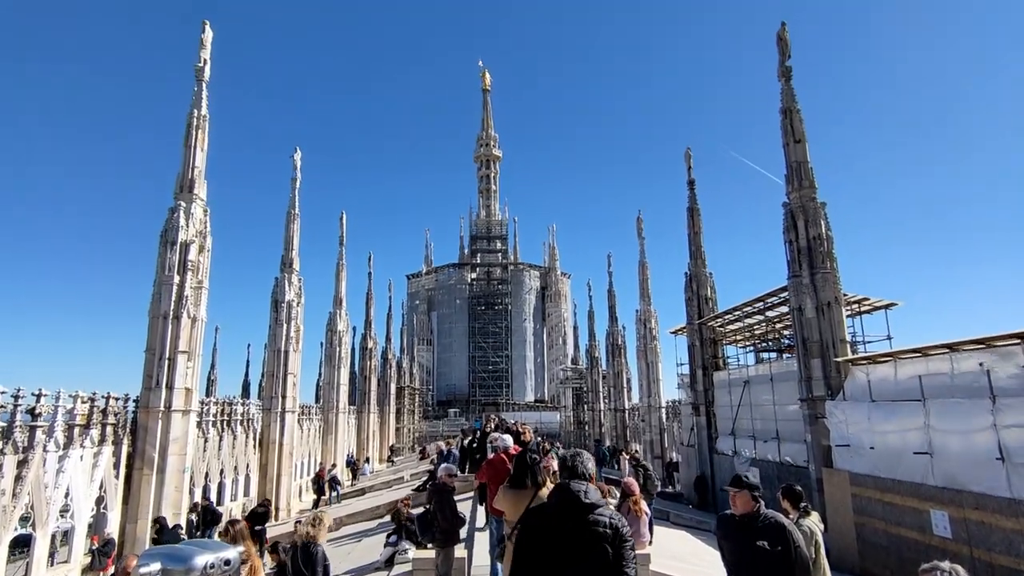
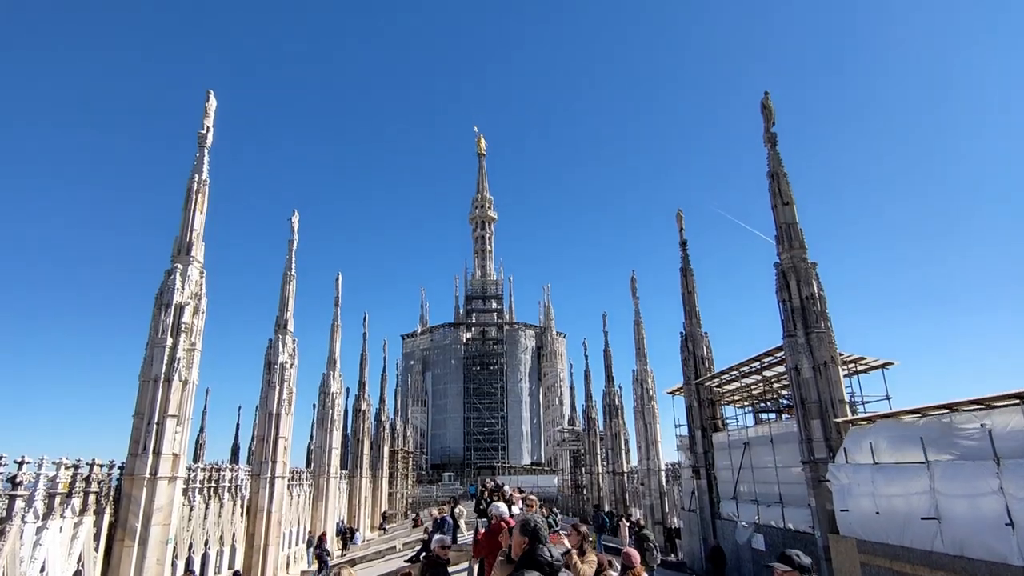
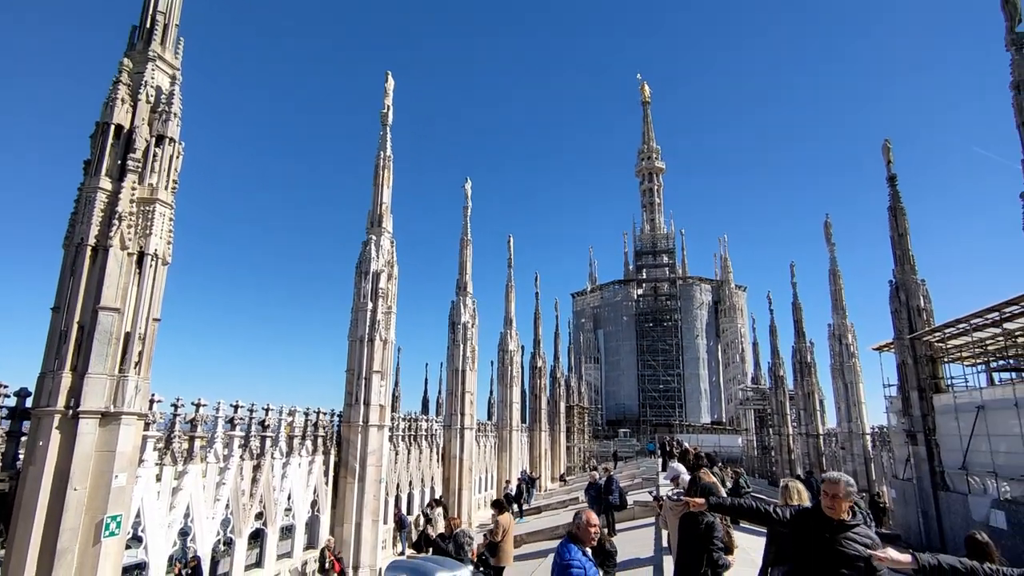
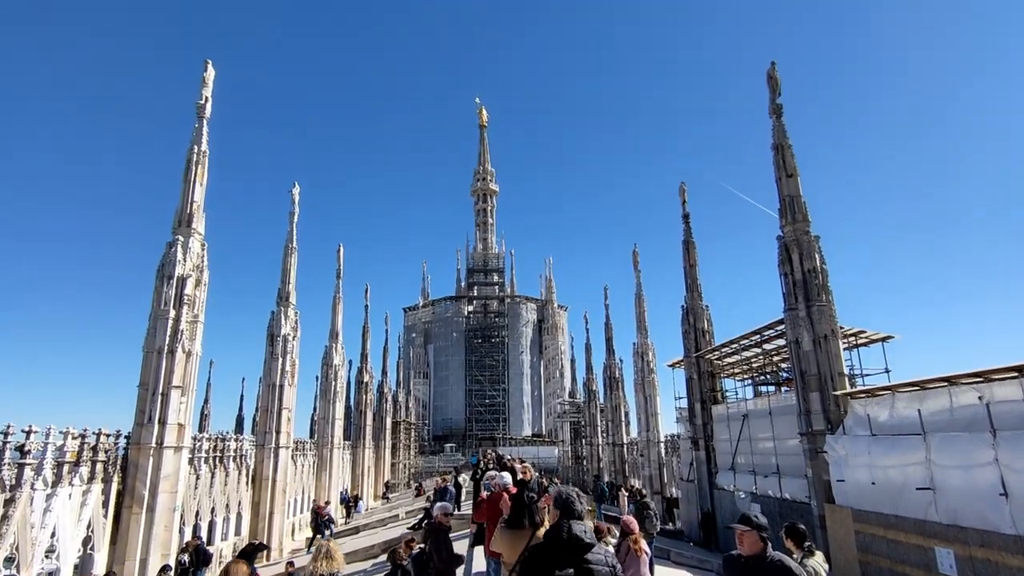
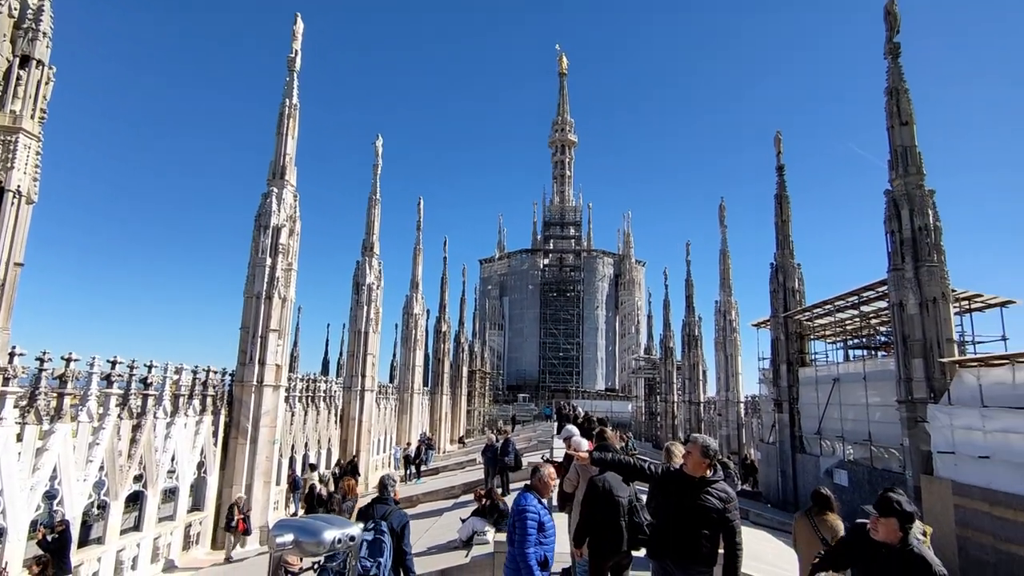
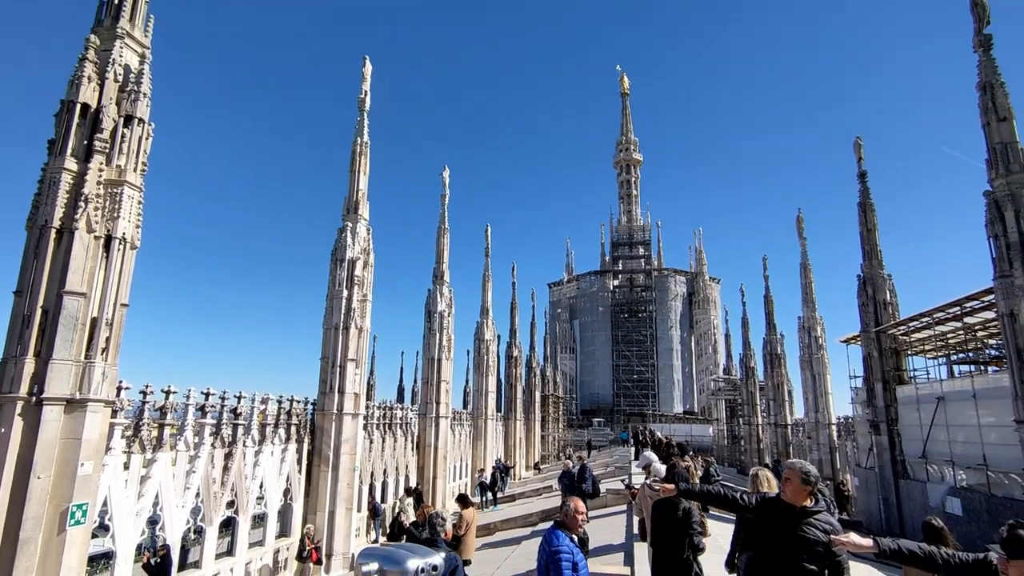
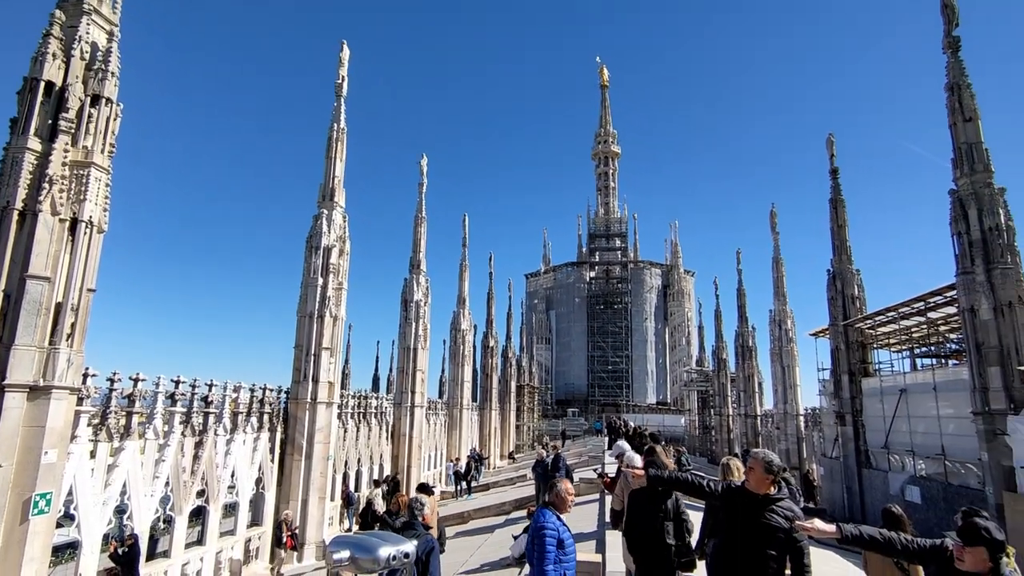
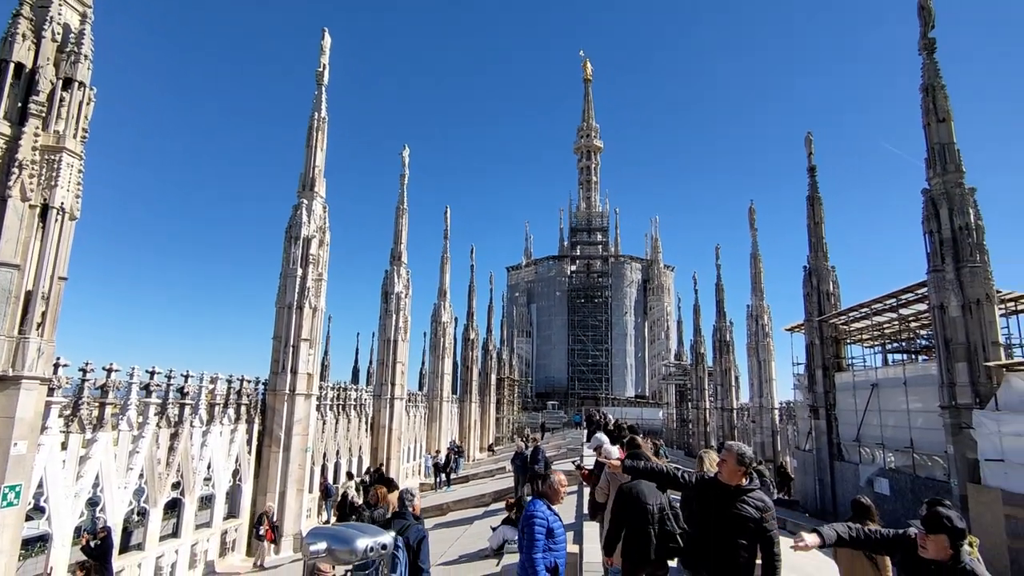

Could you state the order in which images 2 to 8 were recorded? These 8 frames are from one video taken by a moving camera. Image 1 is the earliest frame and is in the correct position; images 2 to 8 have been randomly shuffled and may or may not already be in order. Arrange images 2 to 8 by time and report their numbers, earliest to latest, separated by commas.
4, 2, 3, 6, 7, 8, 5
